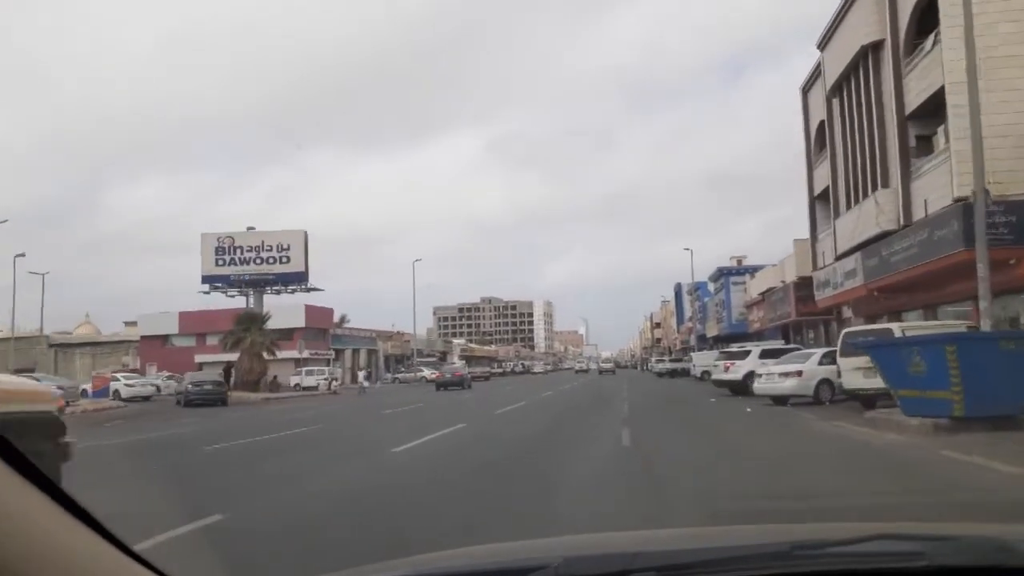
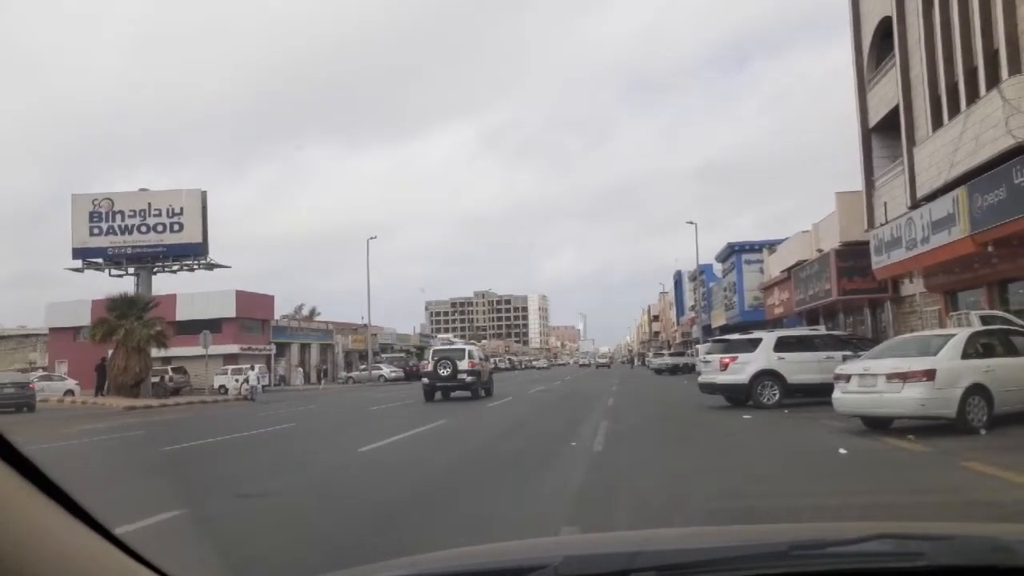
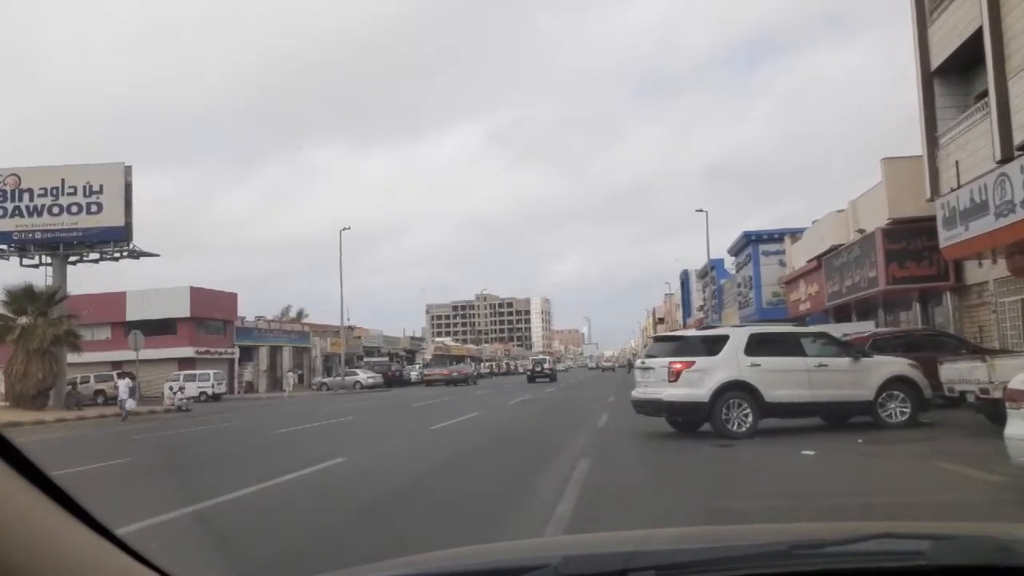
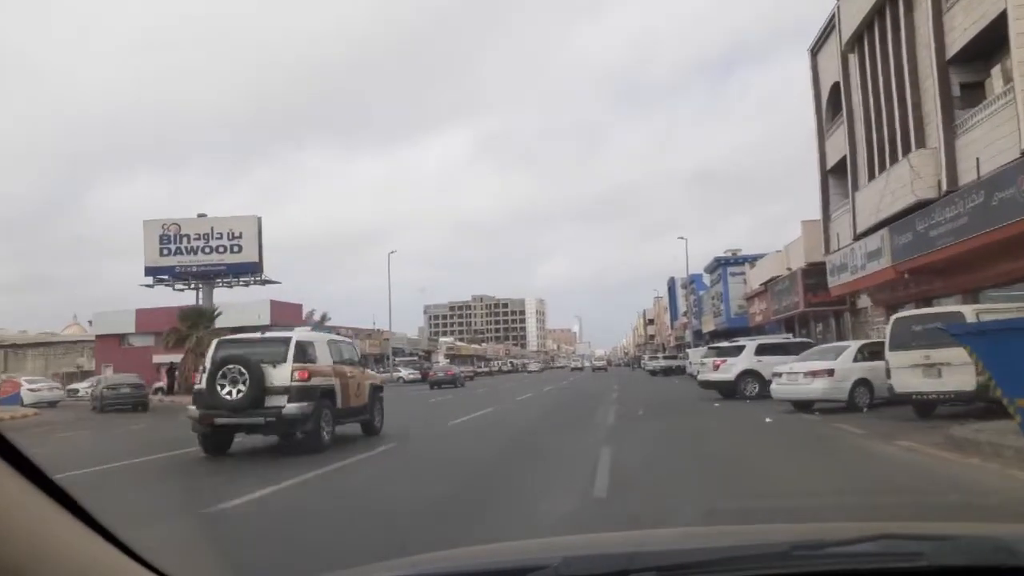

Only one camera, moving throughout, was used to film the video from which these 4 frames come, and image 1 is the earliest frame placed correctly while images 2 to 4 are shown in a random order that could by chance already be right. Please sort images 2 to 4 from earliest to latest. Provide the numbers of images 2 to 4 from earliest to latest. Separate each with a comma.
4, 2, 3
